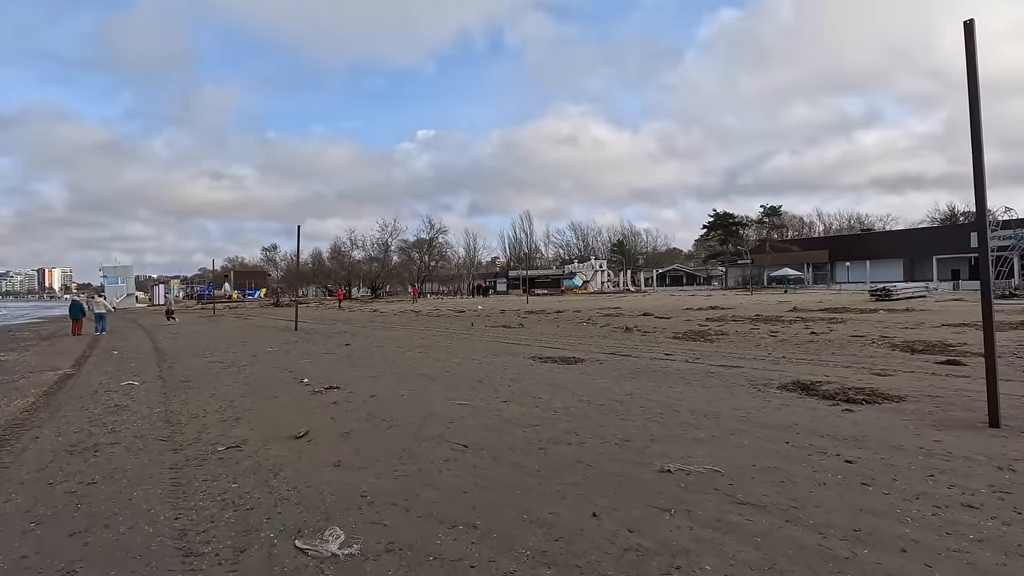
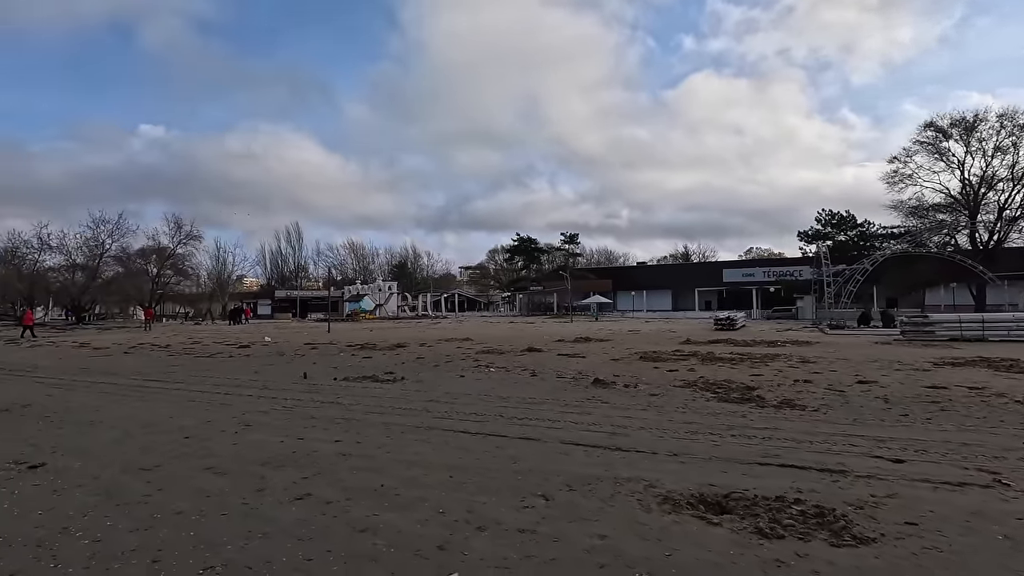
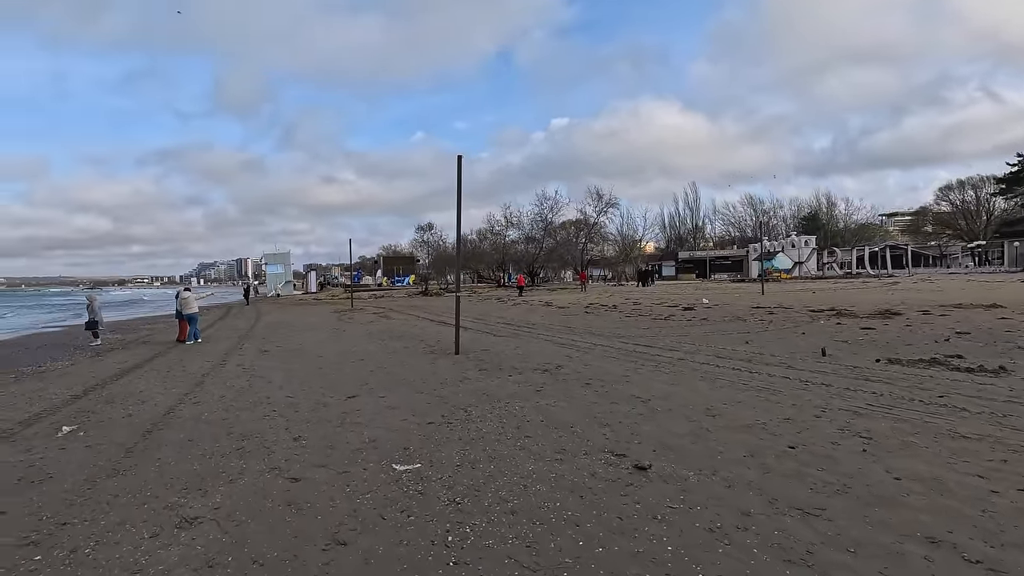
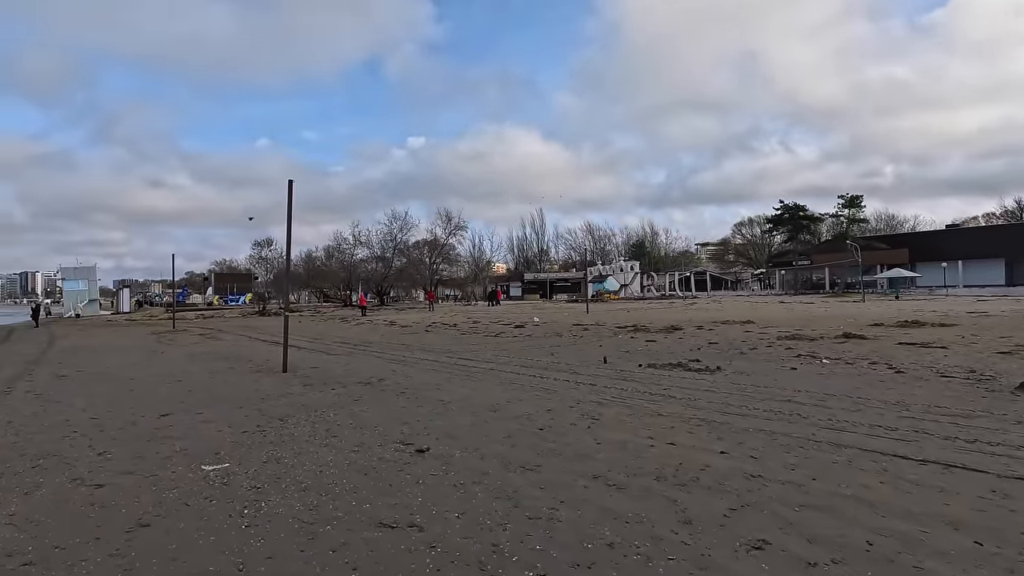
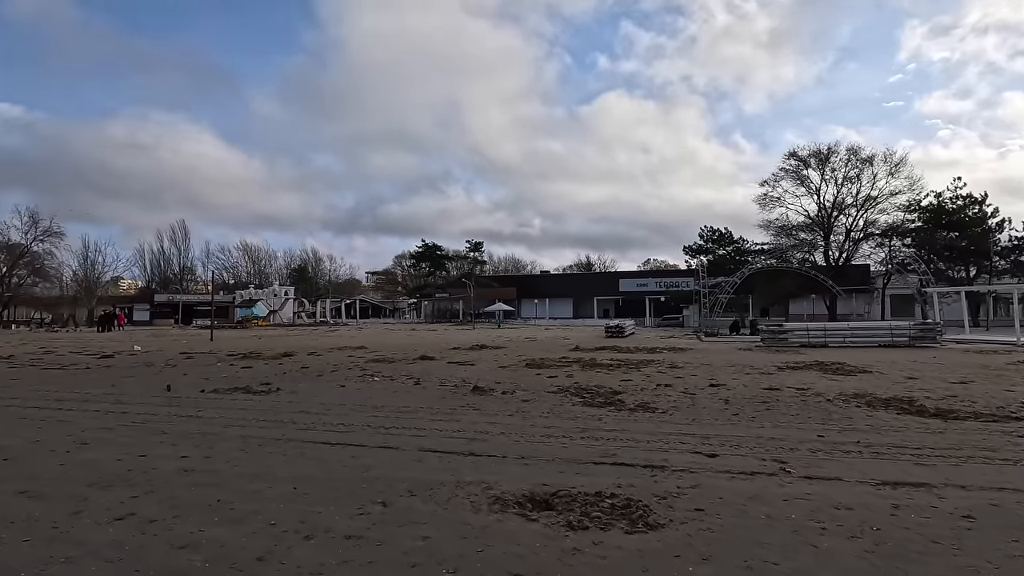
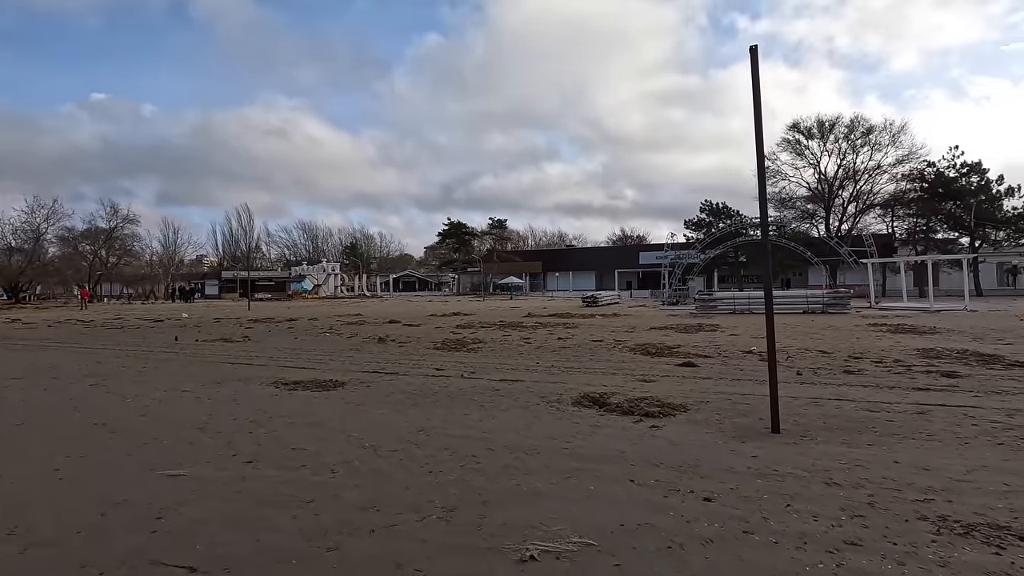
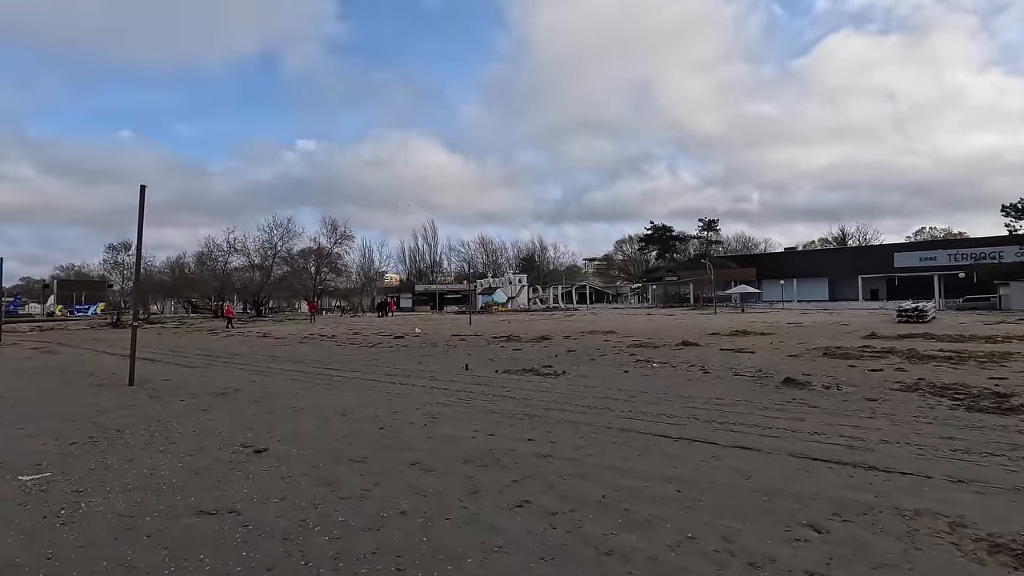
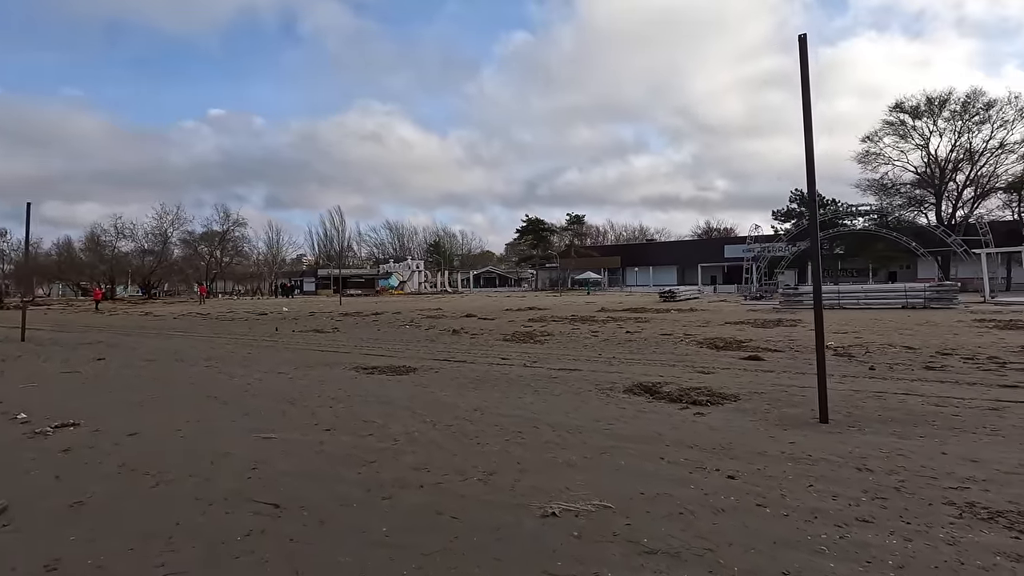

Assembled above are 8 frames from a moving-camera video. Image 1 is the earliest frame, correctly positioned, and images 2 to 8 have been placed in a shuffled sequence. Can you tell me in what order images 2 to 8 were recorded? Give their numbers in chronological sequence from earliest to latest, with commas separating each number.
8, 6, 5, 2, 7, 4, 3
